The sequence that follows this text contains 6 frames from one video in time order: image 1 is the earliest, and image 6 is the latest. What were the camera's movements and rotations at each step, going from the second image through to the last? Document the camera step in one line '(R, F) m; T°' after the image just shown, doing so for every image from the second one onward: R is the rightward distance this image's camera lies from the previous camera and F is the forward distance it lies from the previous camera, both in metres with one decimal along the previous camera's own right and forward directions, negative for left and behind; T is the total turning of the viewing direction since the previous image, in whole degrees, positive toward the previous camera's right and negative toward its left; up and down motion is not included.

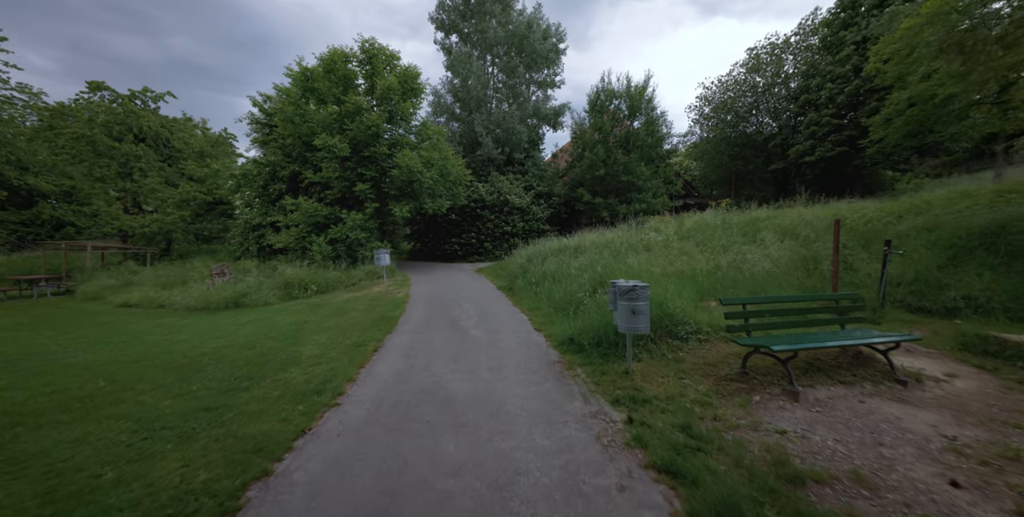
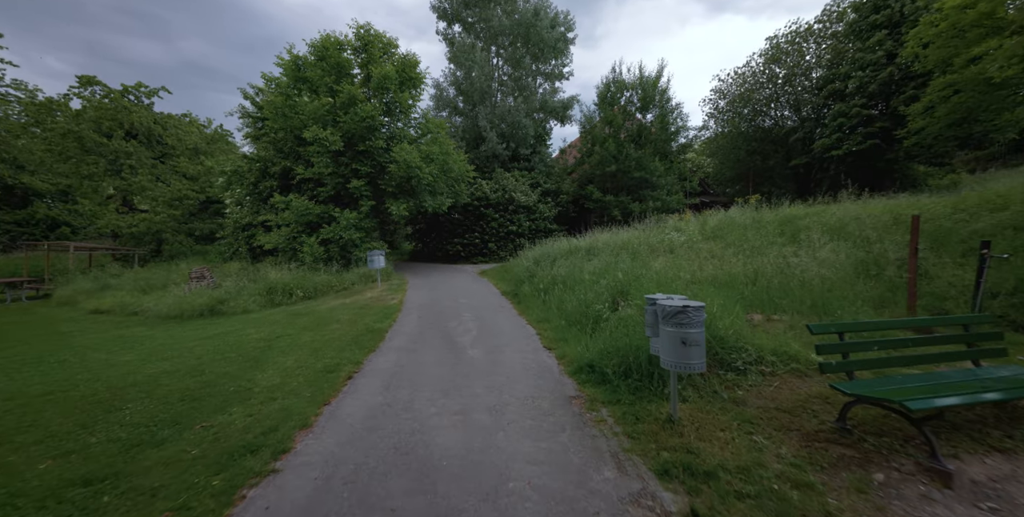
(0.0, +1.3) m; -1°
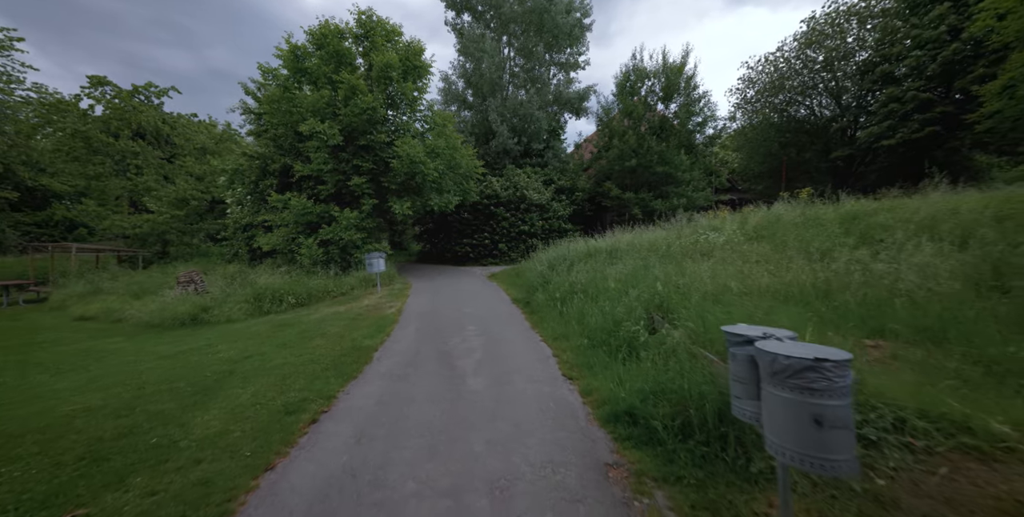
(0.0, +1.3) m; -2°
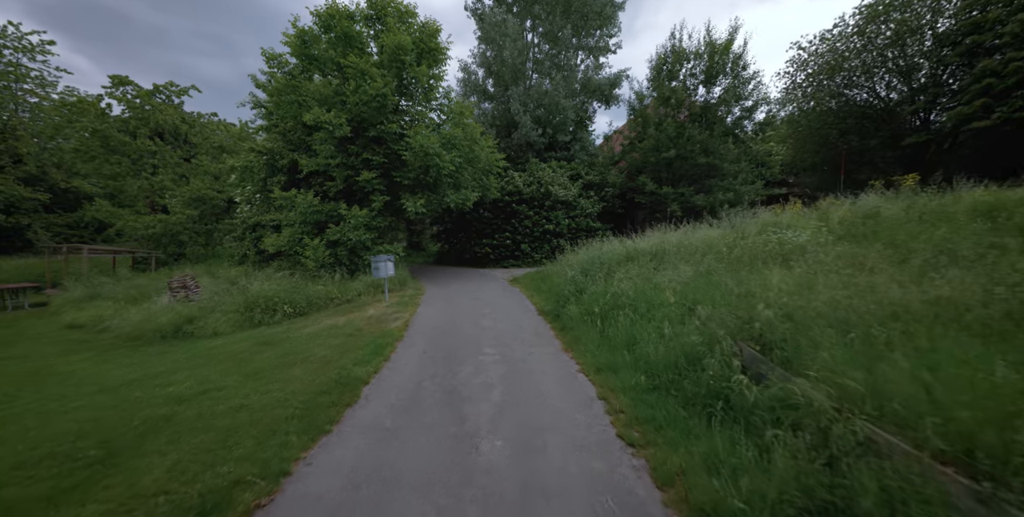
(-0.1, +1.7) m; -3°
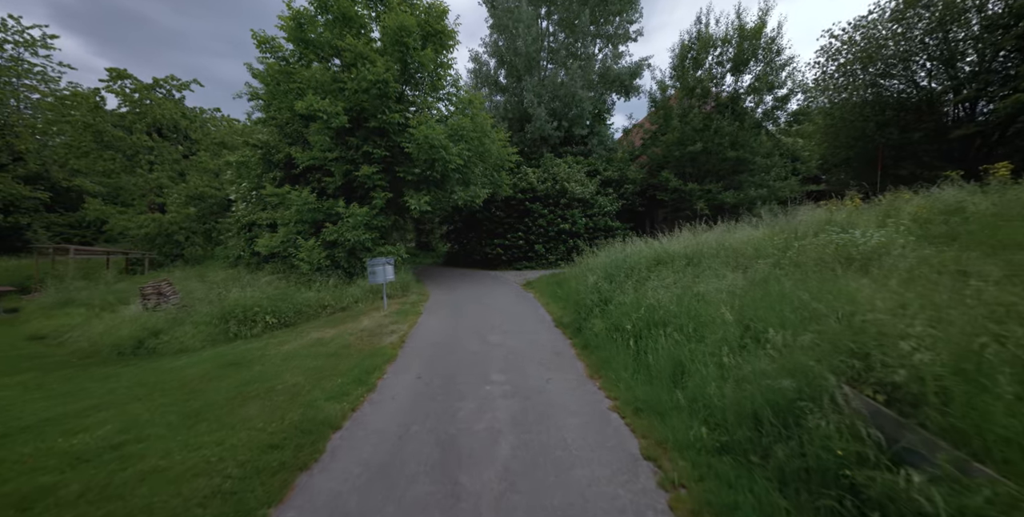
(0.0, +1.3) m; -2°
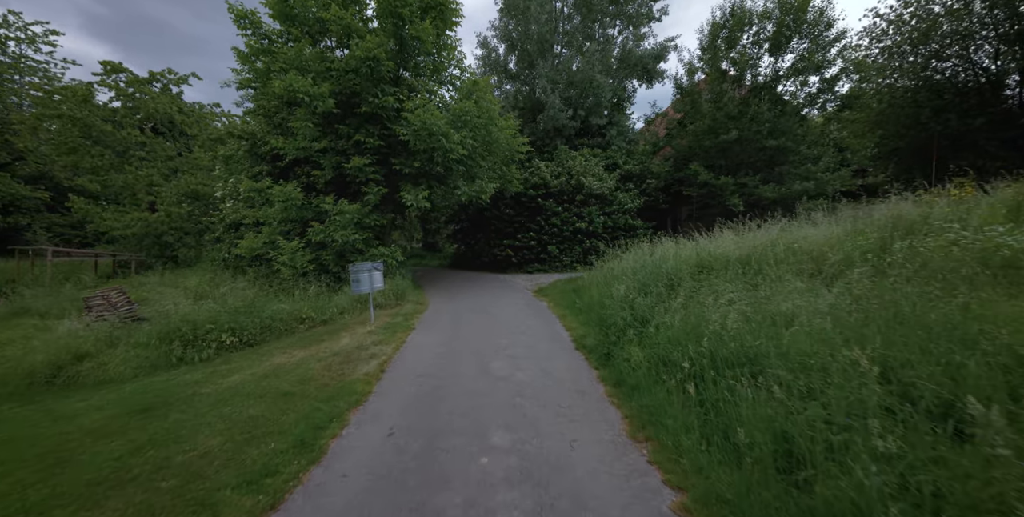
(0.0, +1.7) m; -2°
